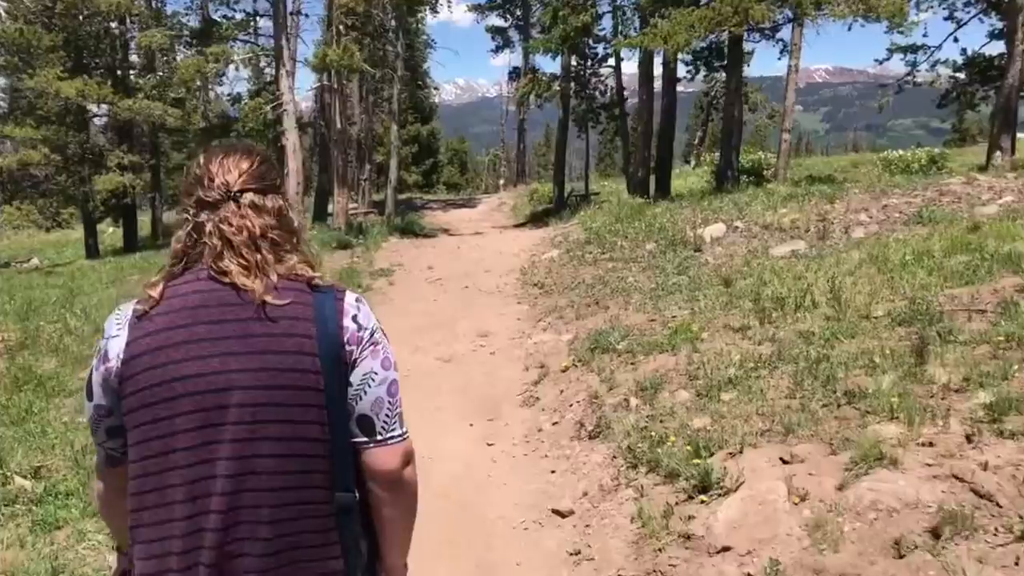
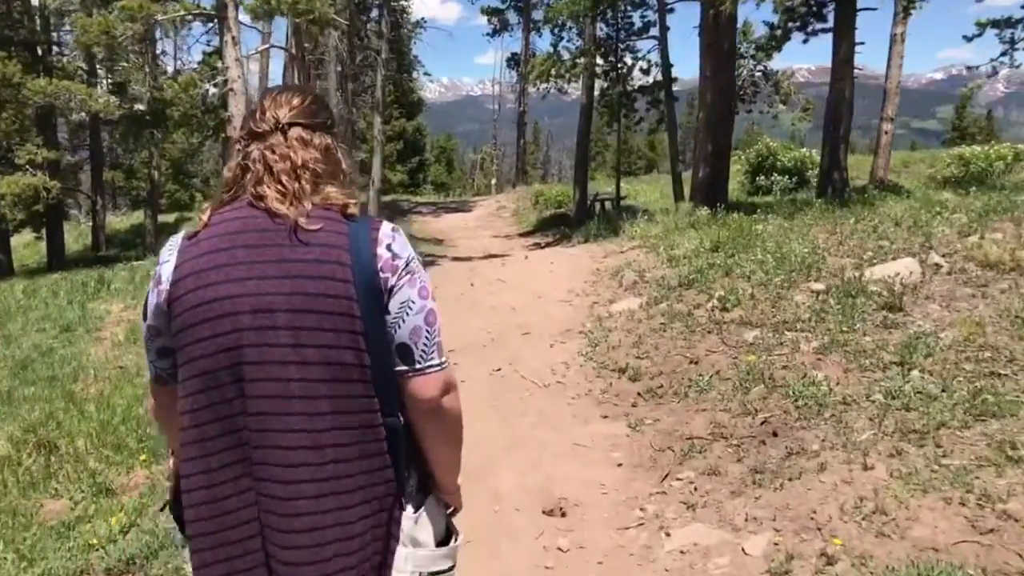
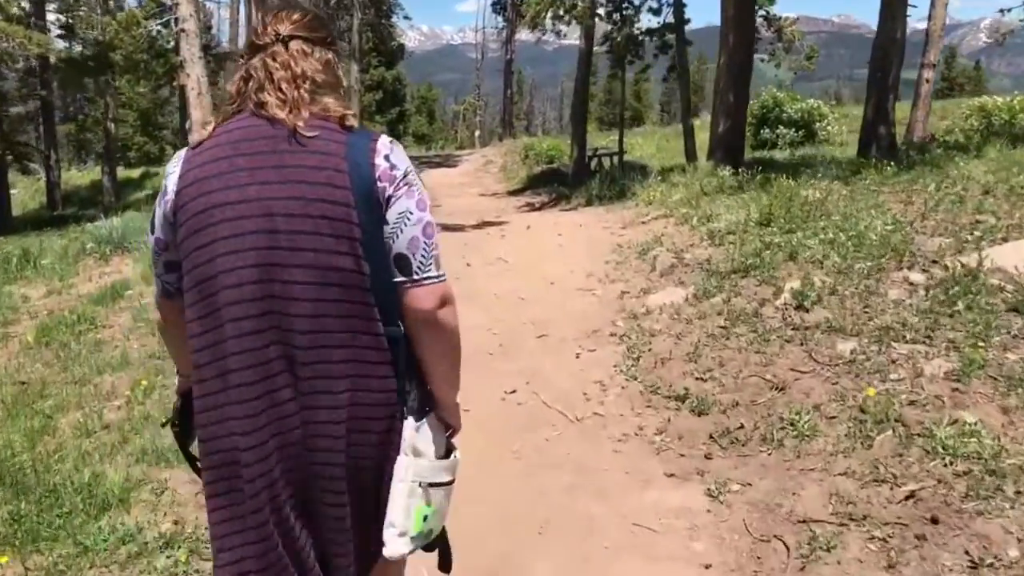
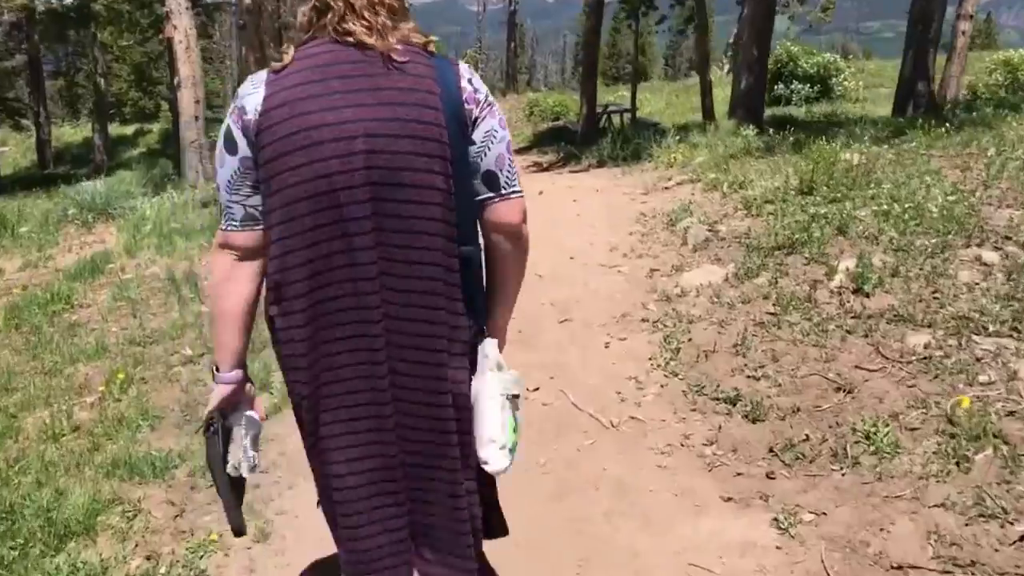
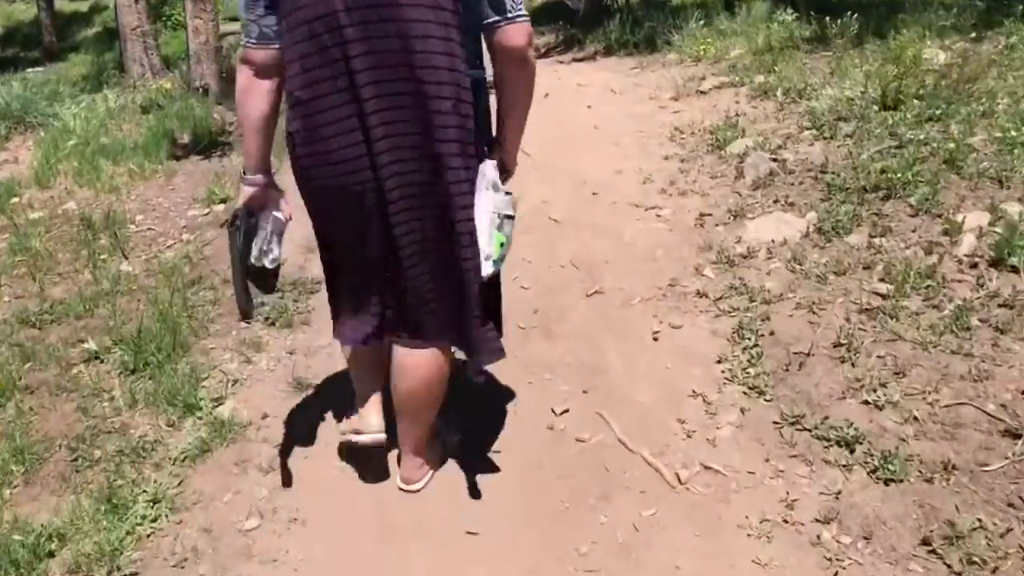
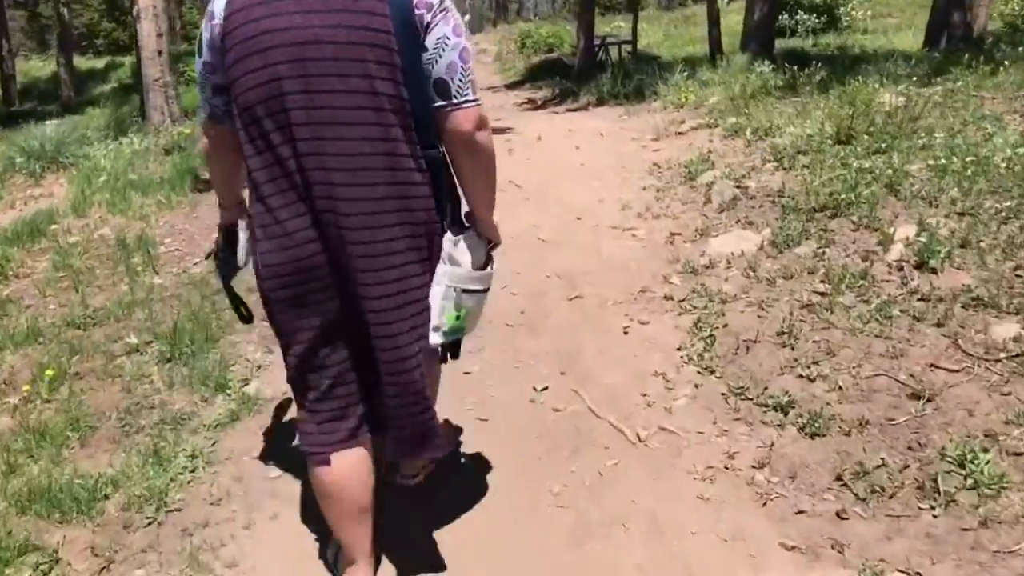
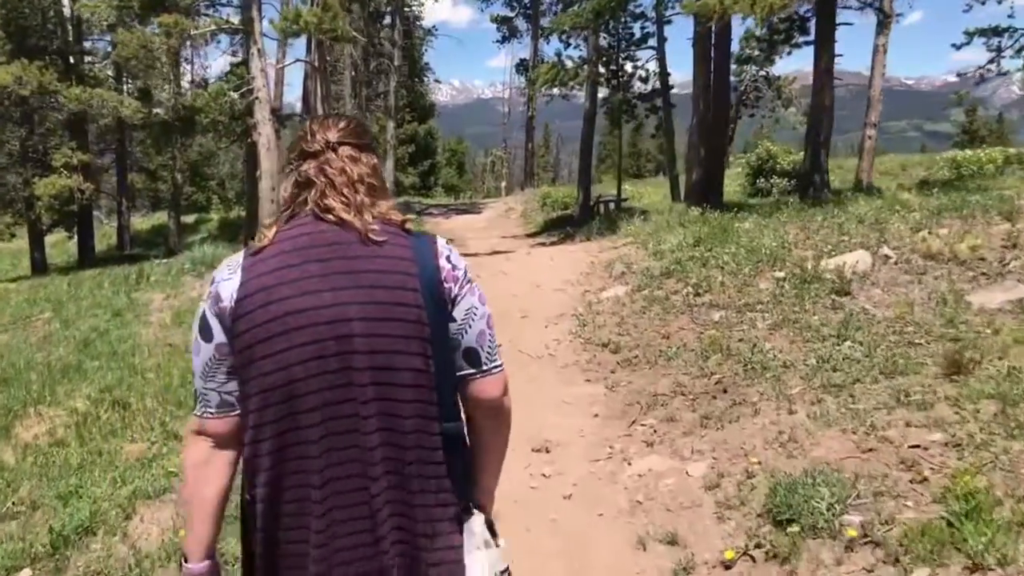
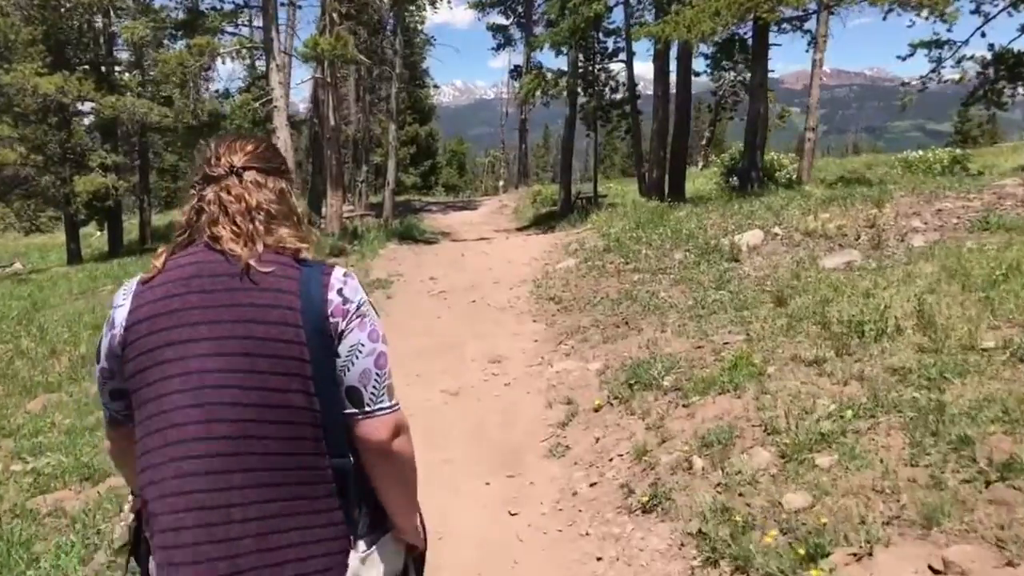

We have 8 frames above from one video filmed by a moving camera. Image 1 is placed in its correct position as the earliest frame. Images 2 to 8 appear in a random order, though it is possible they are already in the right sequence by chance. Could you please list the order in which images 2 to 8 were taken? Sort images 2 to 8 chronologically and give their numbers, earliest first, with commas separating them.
8, 7, 2, 3, 4, 6, 5
